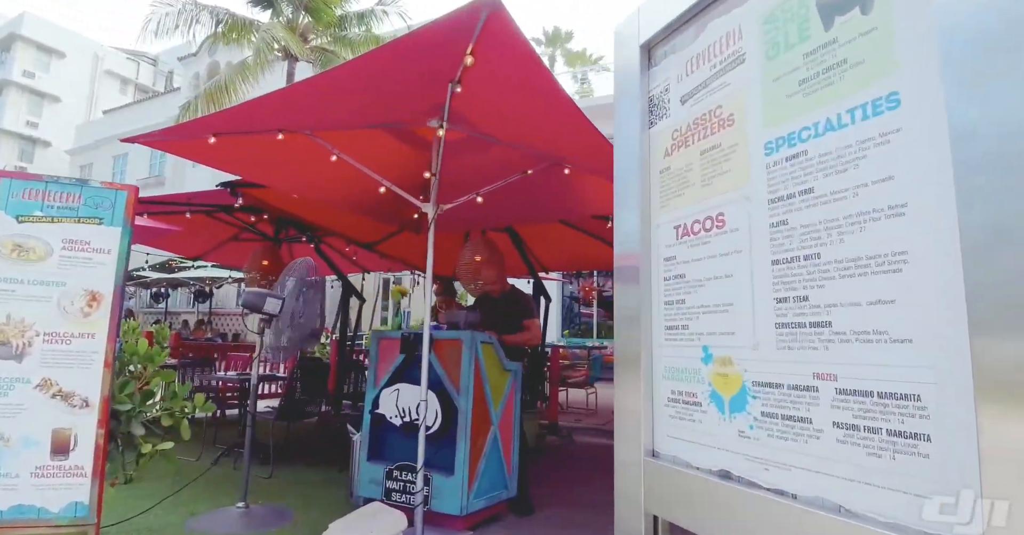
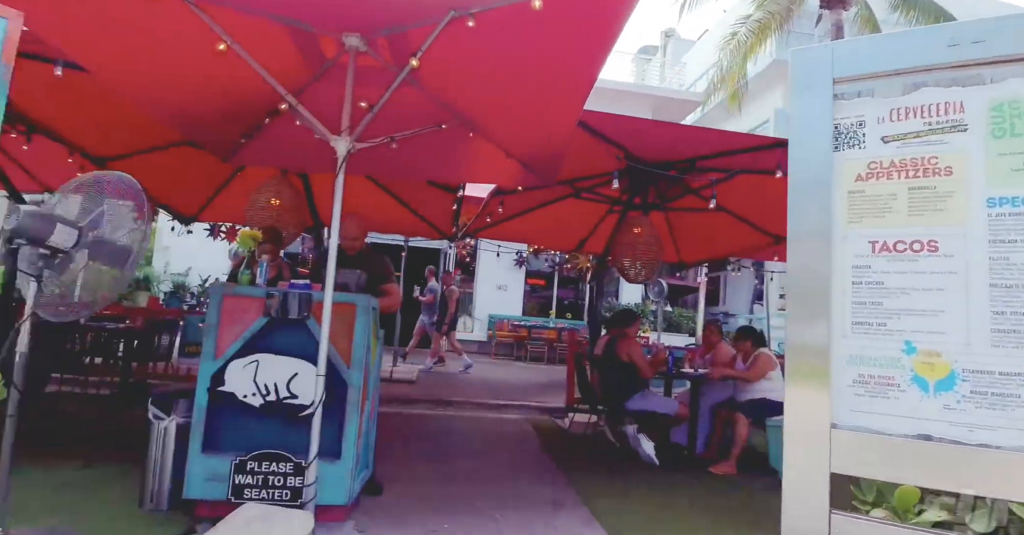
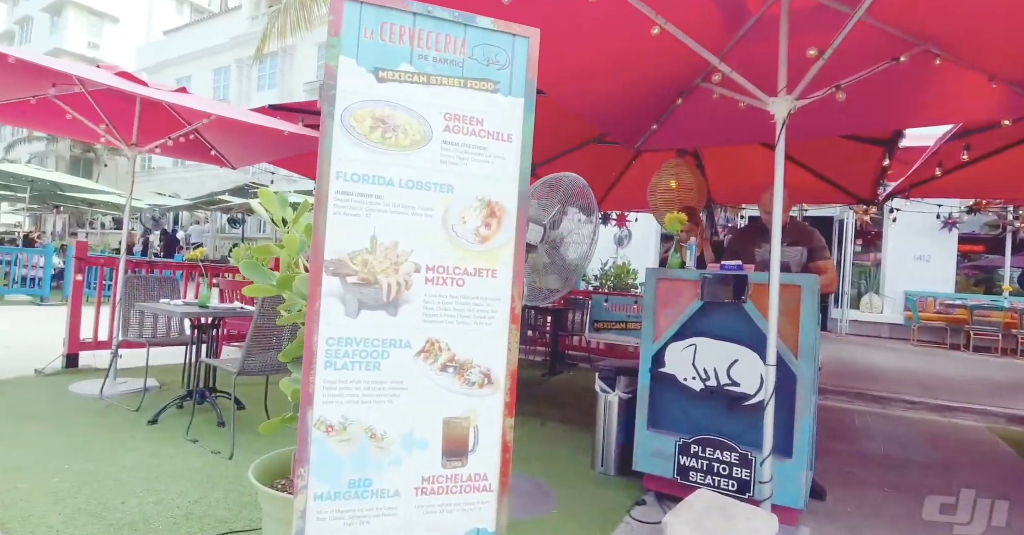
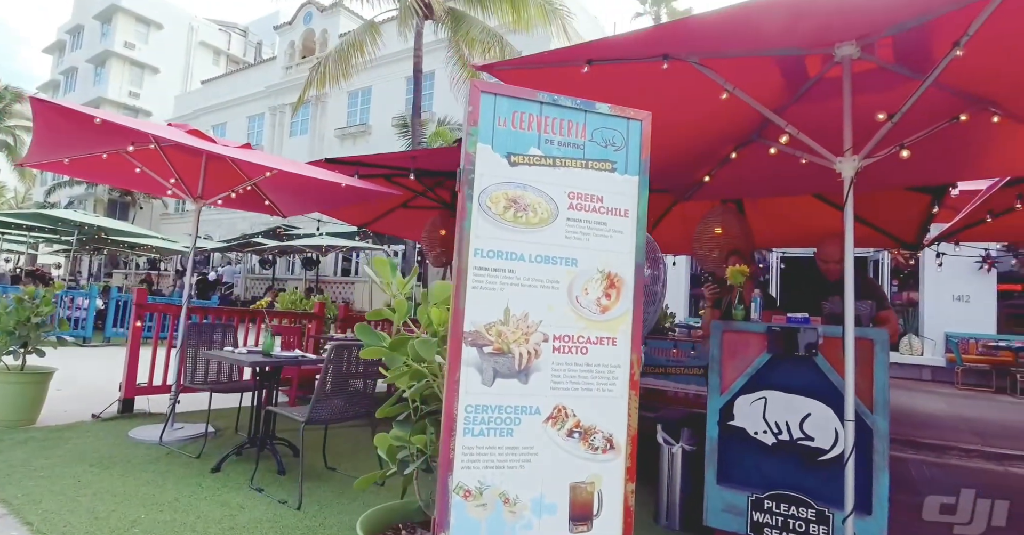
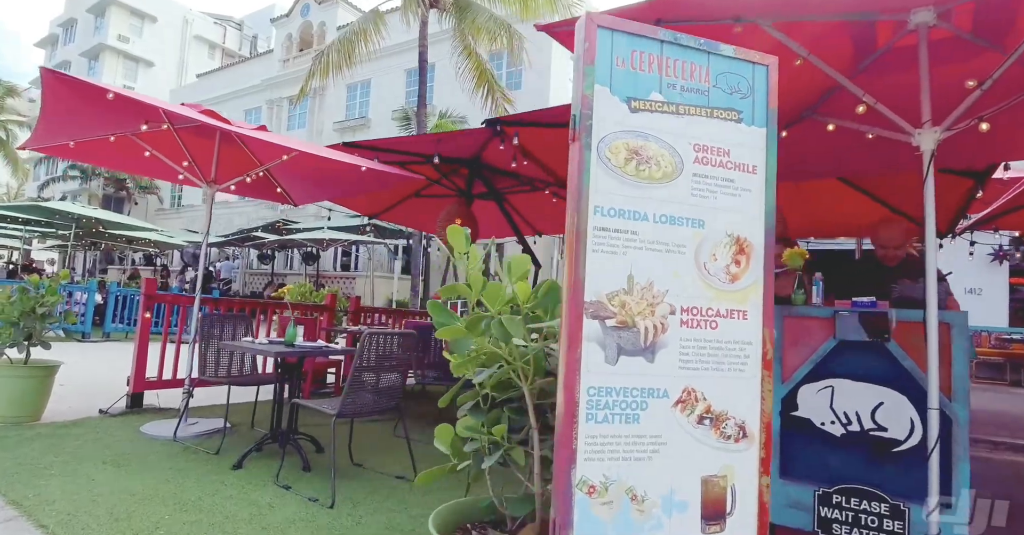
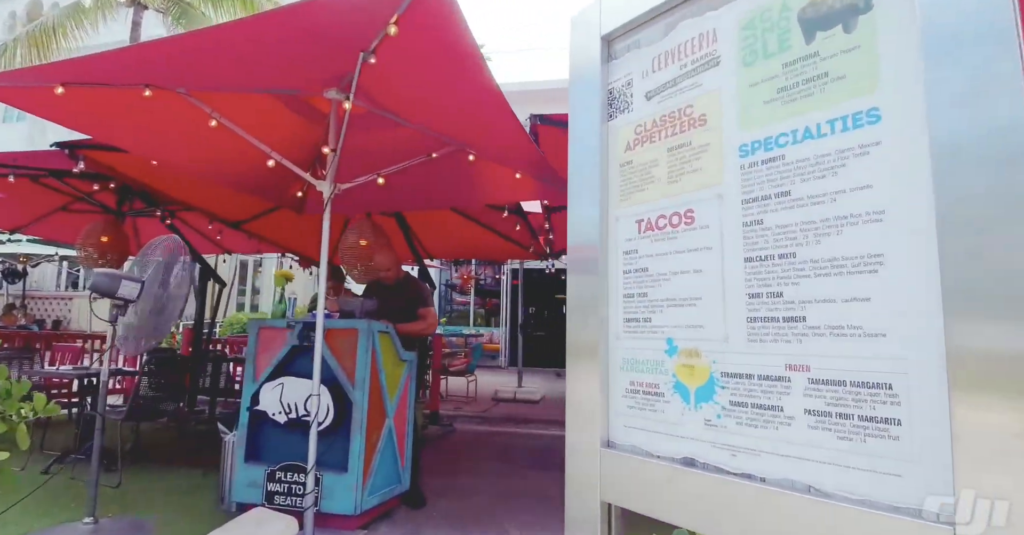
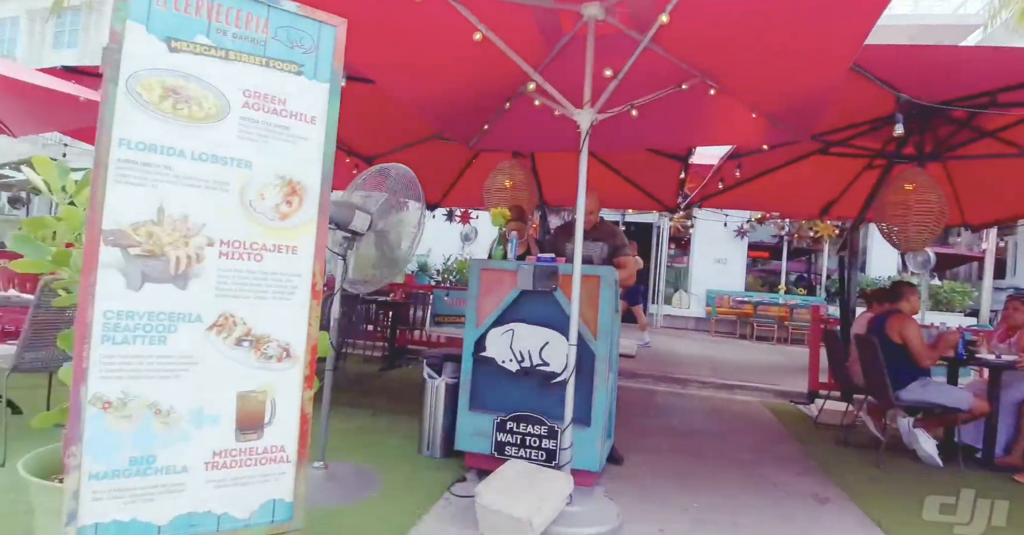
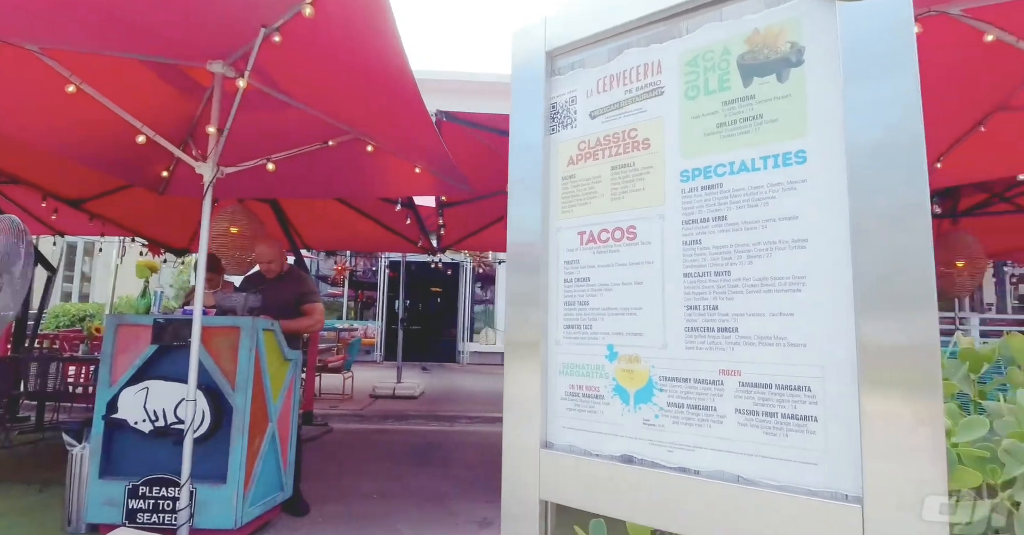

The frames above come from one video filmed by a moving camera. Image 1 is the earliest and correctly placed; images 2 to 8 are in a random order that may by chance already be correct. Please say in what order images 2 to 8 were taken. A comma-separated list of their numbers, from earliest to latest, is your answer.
6, 8, 2, 7, 3, 4, 5
